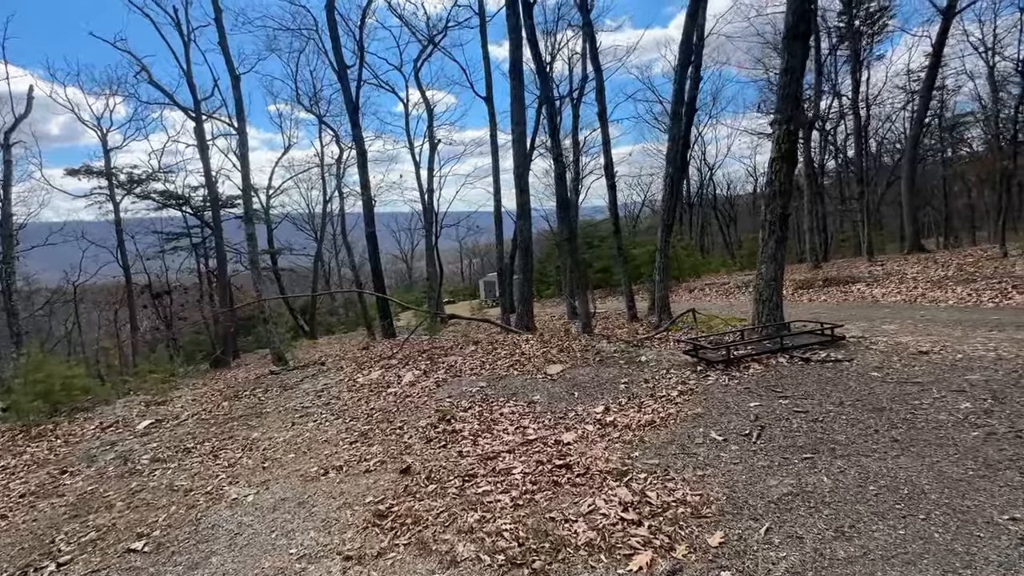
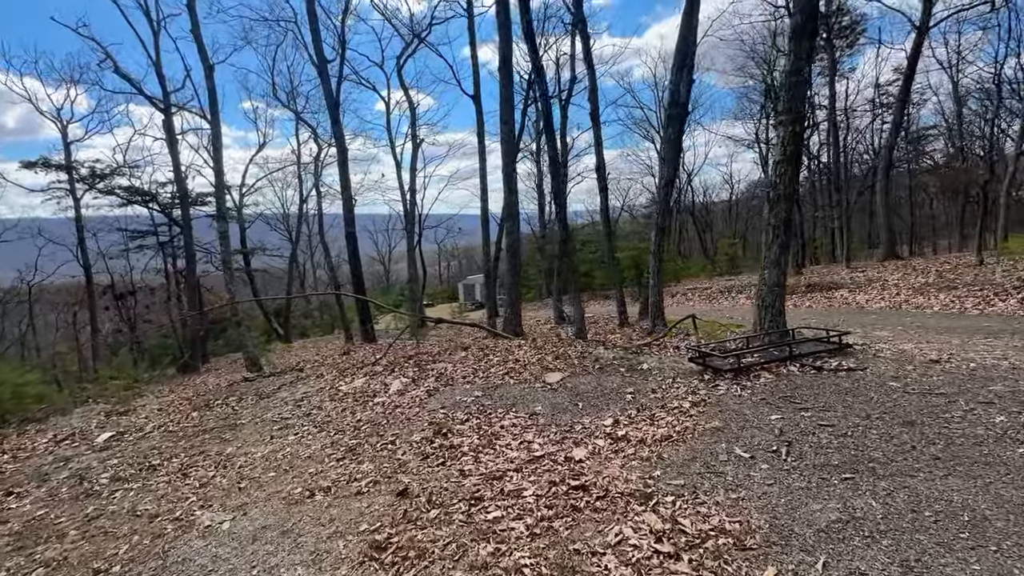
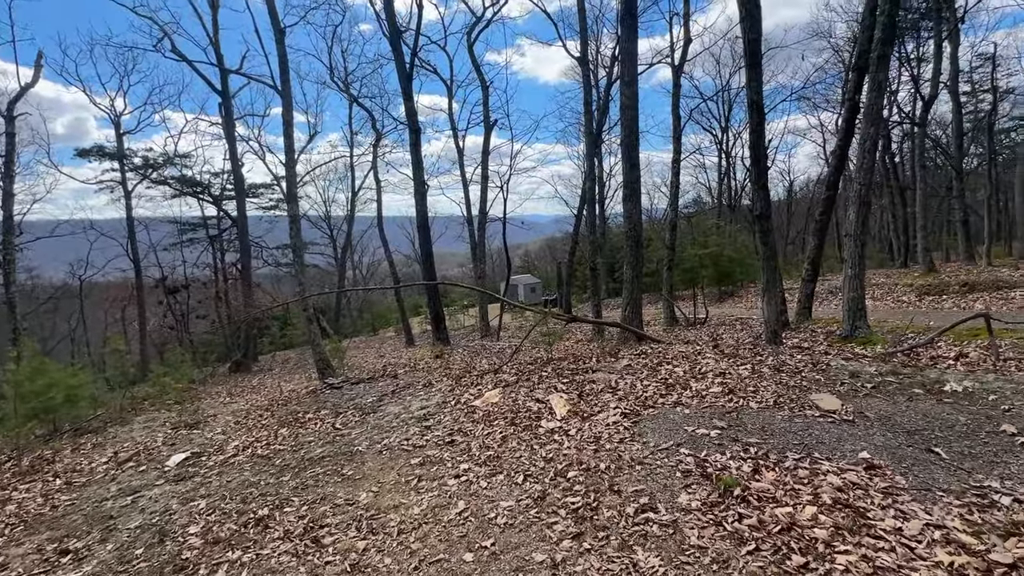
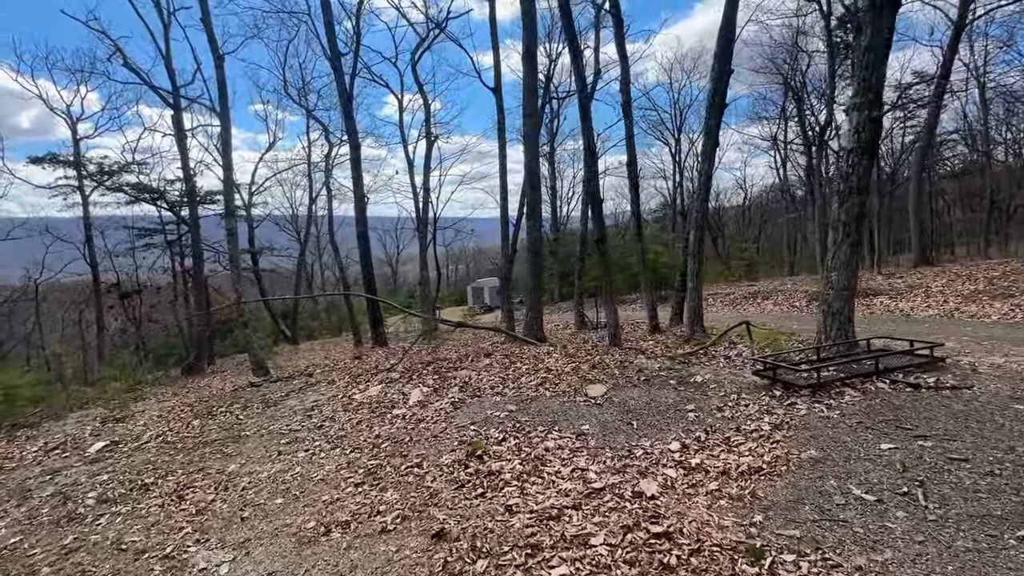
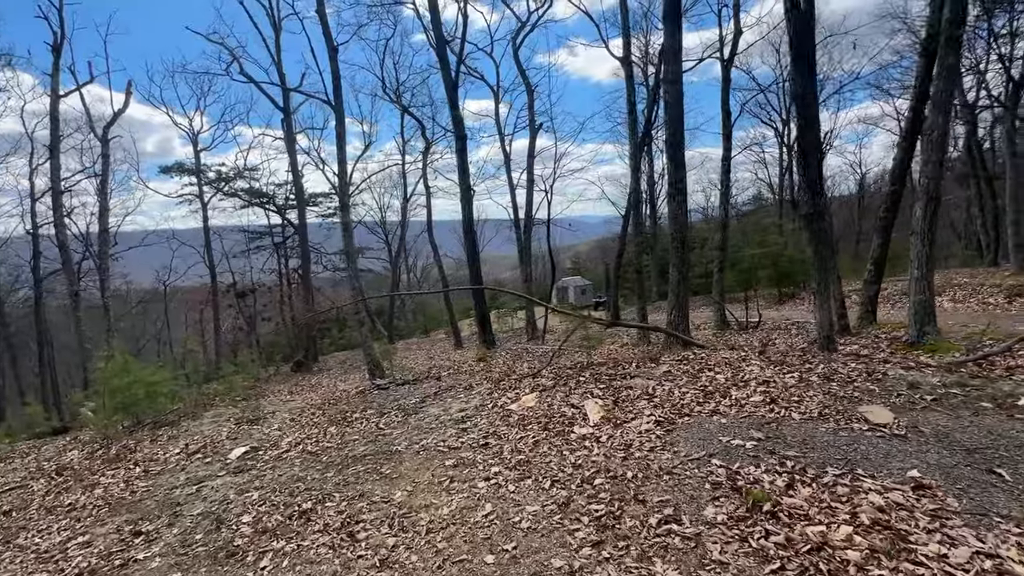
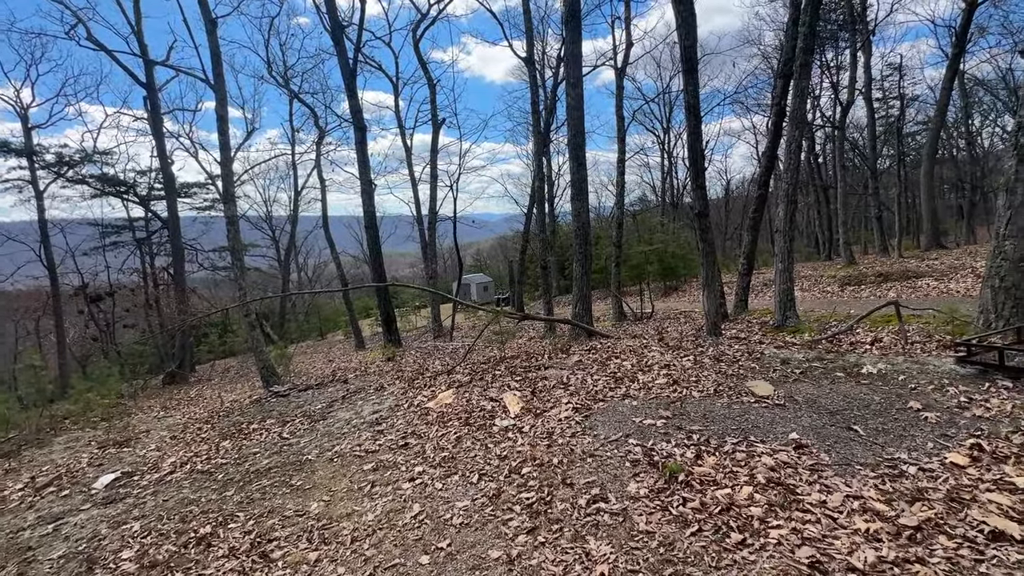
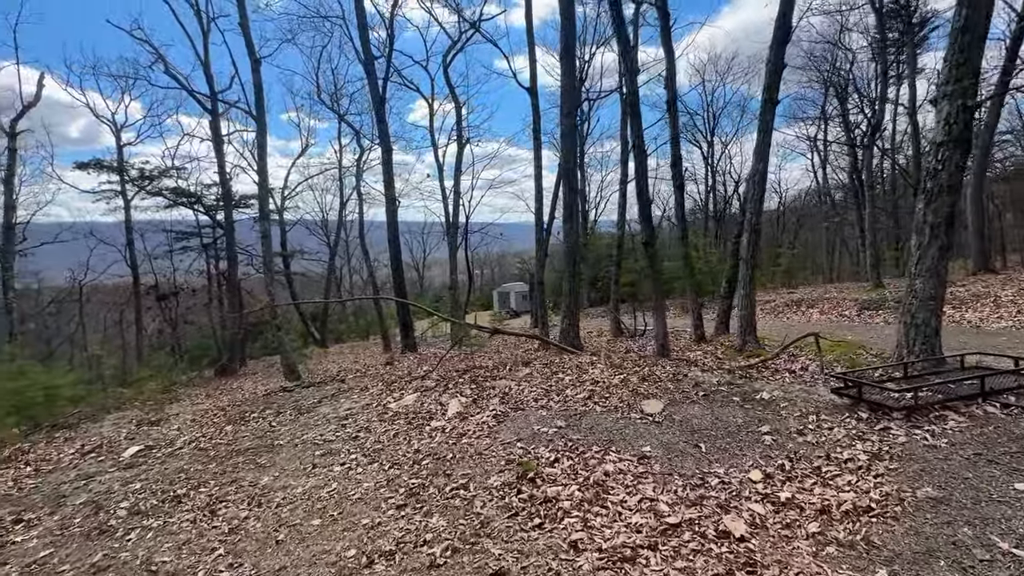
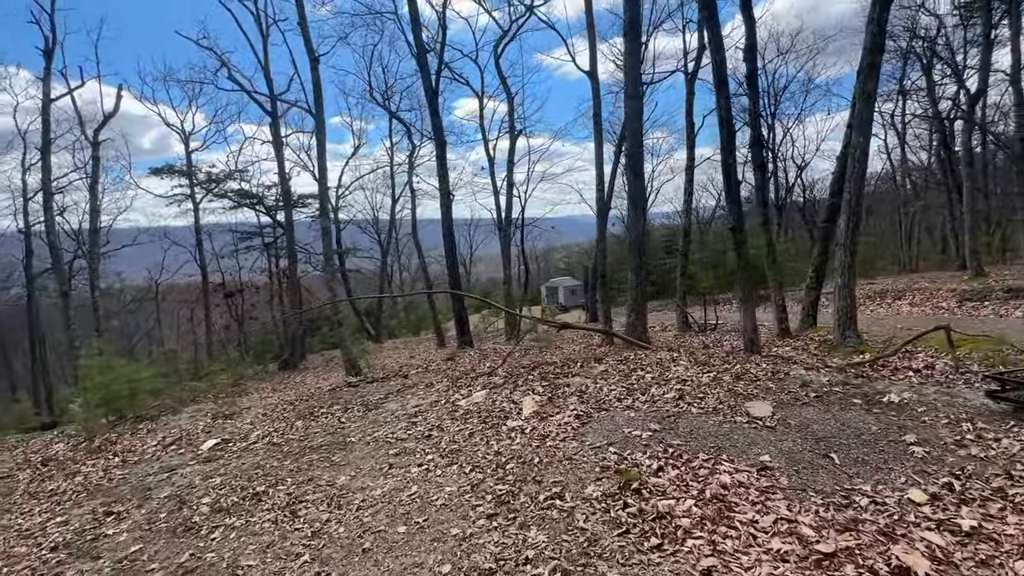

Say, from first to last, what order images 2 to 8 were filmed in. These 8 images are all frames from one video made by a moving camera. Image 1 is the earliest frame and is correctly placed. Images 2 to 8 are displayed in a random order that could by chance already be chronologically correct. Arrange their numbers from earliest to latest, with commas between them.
2, 4, 7, 8, 5, 3, 6
